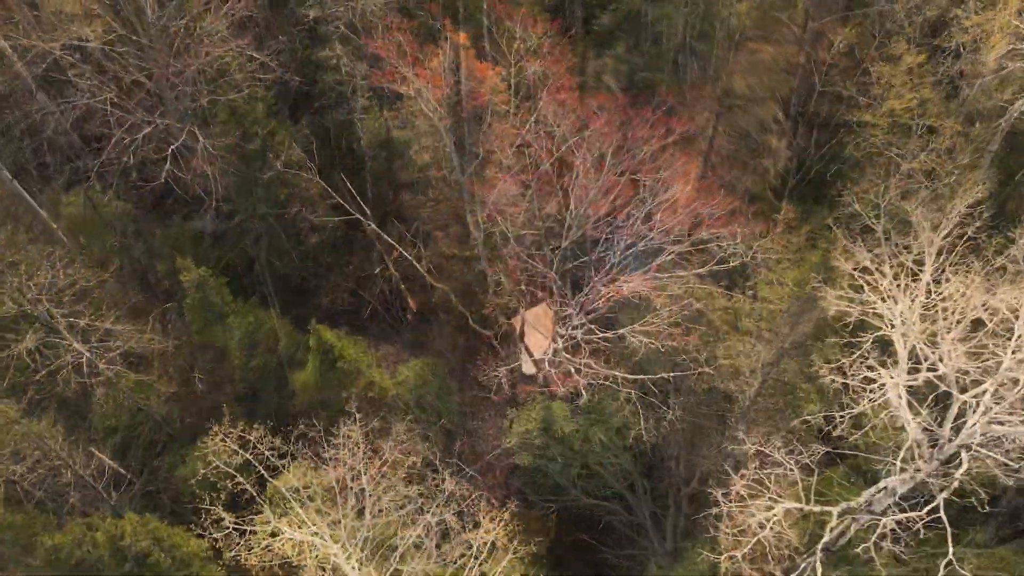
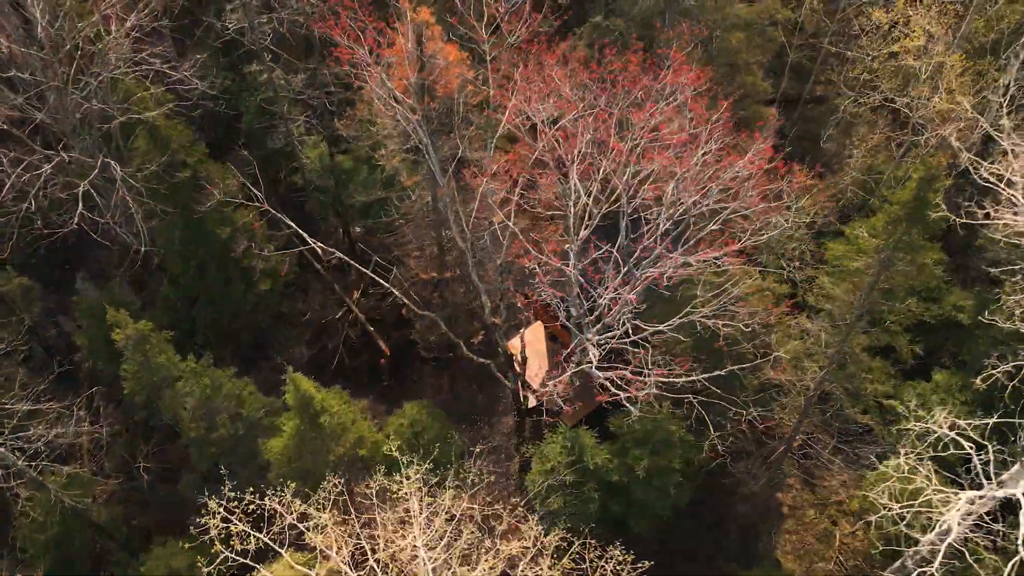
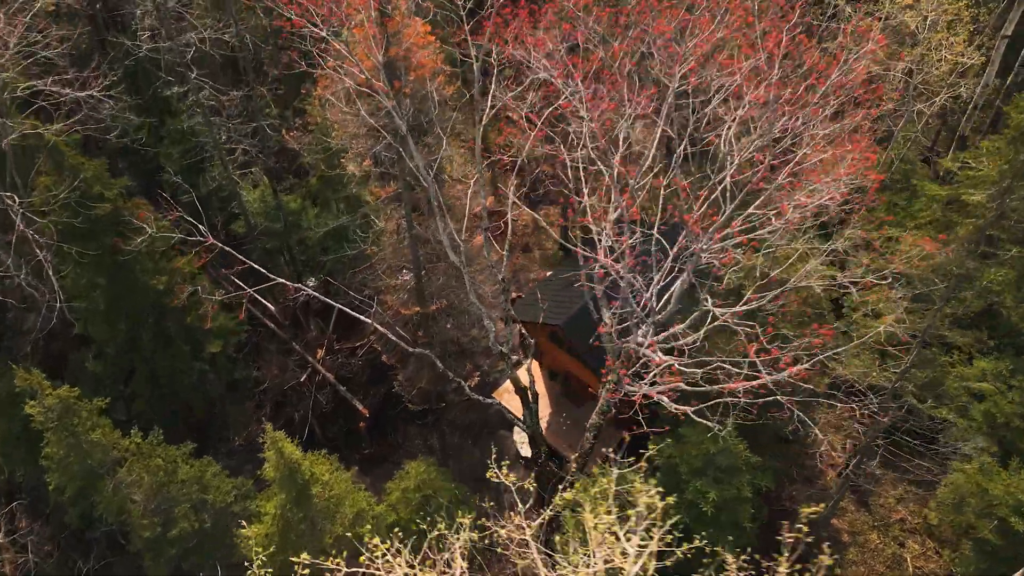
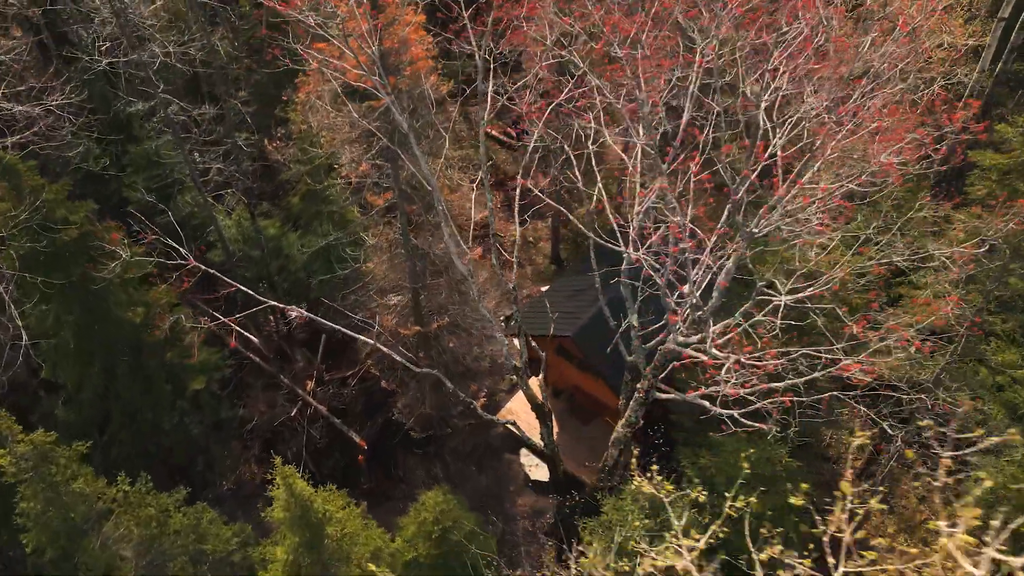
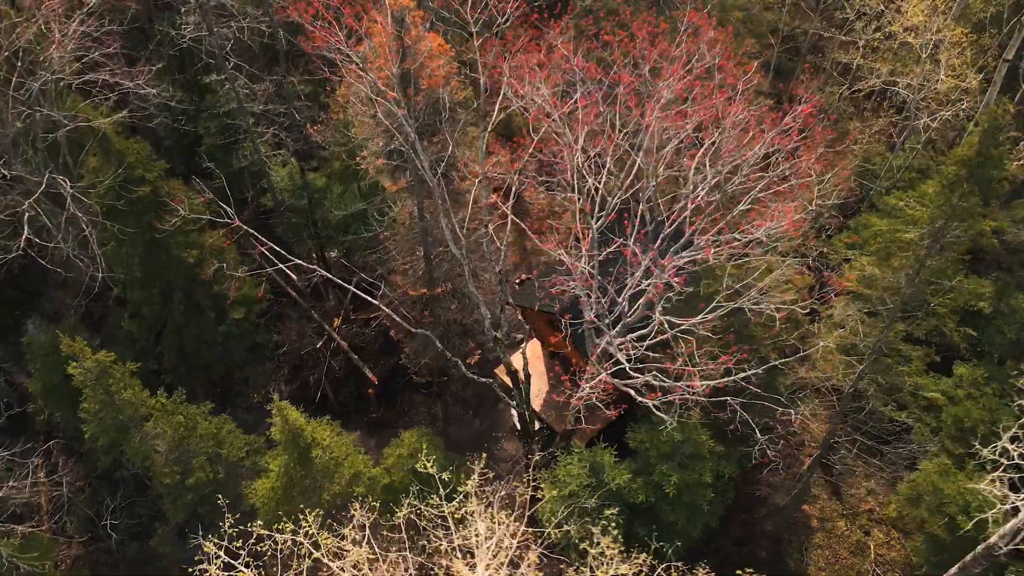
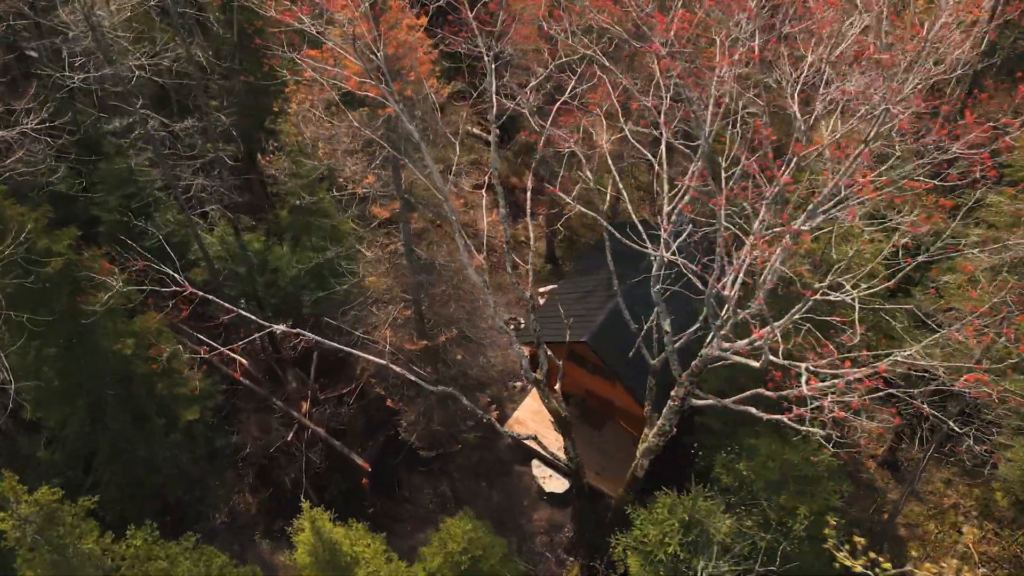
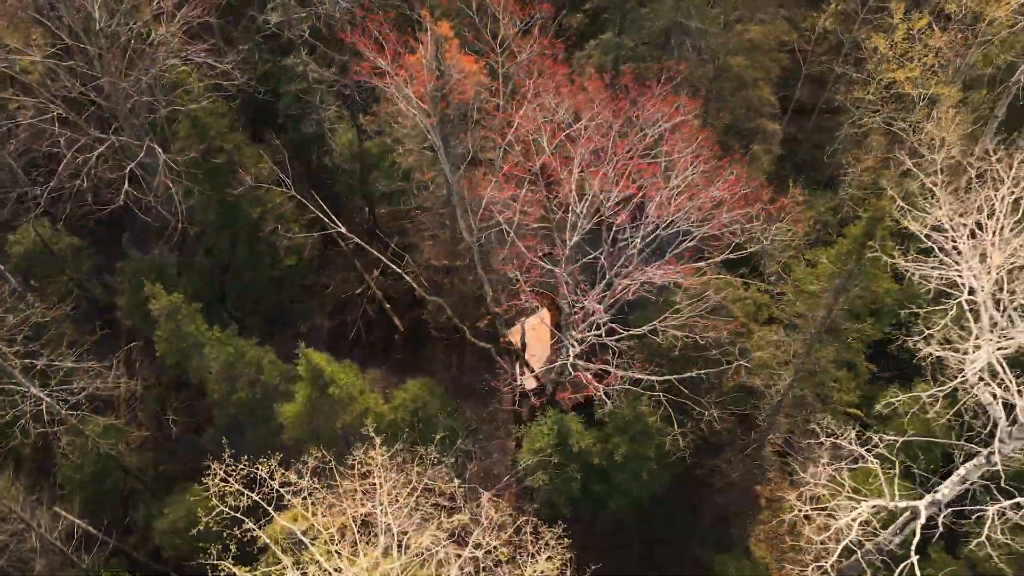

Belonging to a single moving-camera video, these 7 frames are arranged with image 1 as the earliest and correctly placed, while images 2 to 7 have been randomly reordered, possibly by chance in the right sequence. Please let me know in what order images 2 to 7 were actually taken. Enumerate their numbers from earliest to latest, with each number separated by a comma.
7, 2, 5, 3, 4, 6
